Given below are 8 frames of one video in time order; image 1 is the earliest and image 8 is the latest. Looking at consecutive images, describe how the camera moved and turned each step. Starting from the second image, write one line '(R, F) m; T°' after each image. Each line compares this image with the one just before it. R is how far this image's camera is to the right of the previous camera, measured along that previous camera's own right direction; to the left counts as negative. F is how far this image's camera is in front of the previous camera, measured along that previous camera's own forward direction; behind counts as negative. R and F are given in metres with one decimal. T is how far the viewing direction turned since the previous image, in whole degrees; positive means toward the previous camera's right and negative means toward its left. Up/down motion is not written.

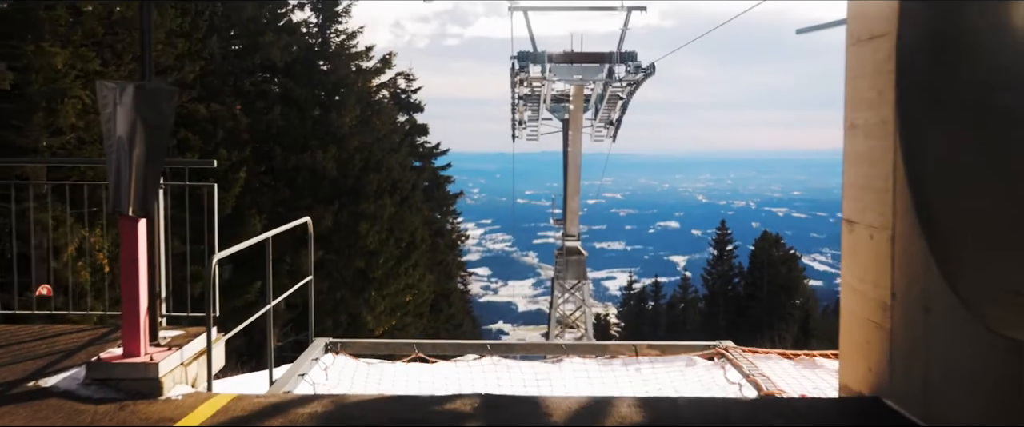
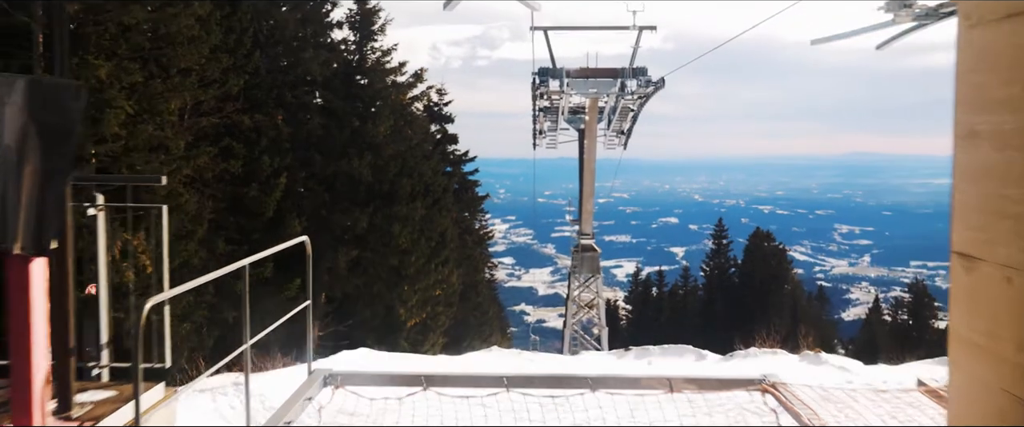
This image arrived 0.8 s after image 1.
(0.0, -1.0) m; -1°
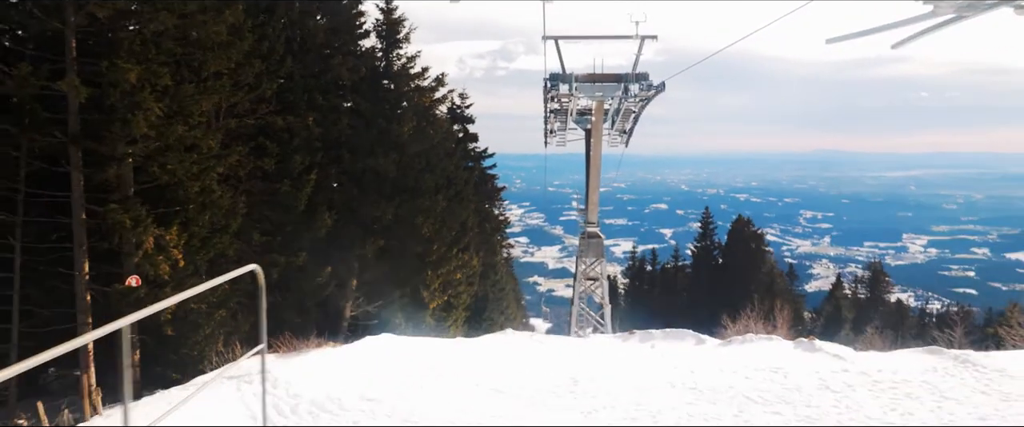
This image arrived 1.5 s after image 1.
(0.0, -1.2) m; -1°
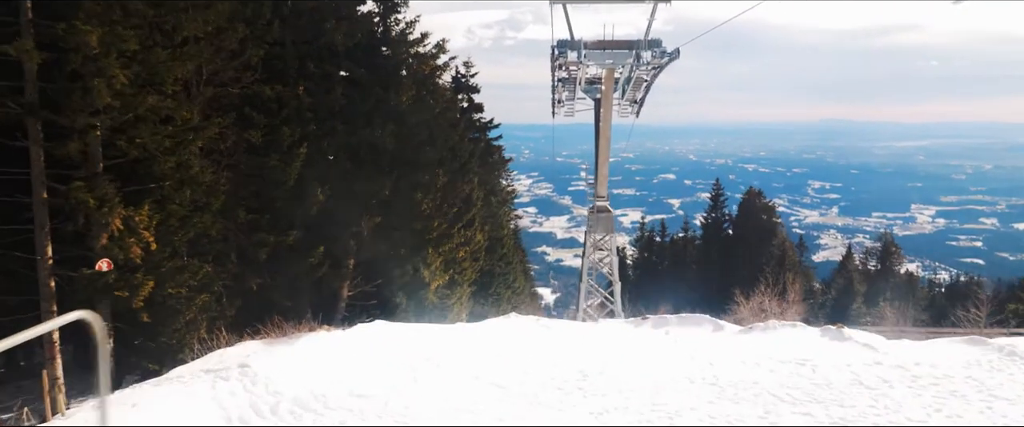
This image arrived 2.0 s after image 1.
(0.0, +0.8) m; 0°
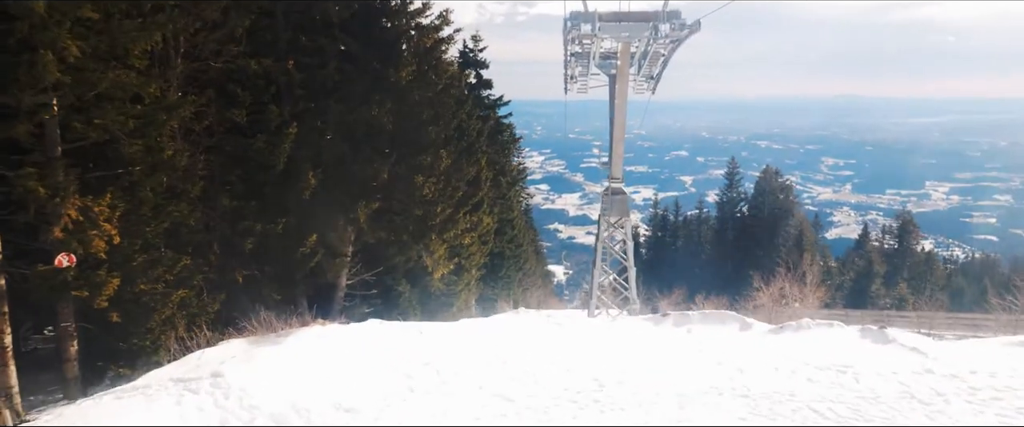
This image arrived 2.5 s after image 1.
(0.0, +0.9) m; -1°
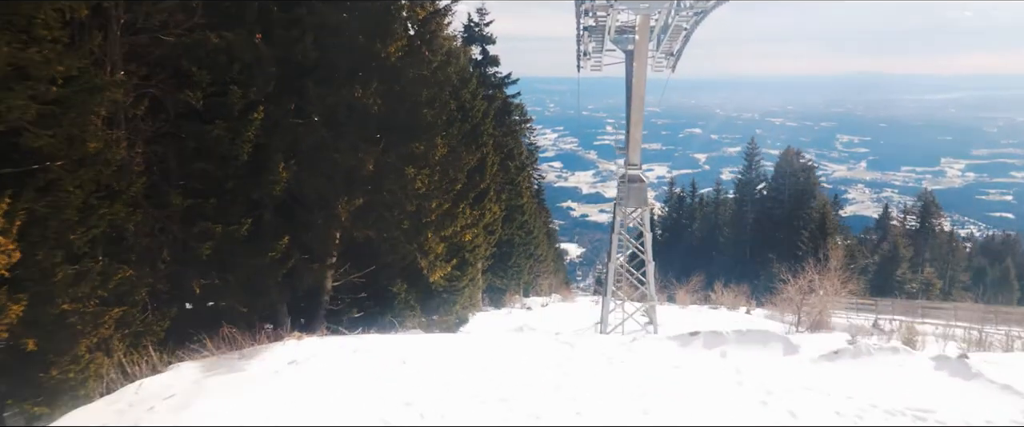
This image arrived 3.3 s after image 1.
(+0.1, +1.5) m; -1°
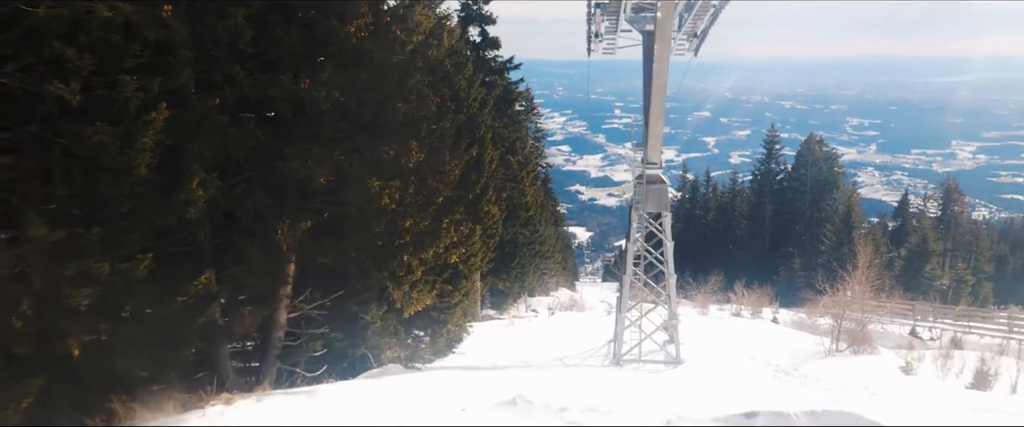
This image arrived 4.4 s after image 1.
(+0.1, +2.2) m; 0°
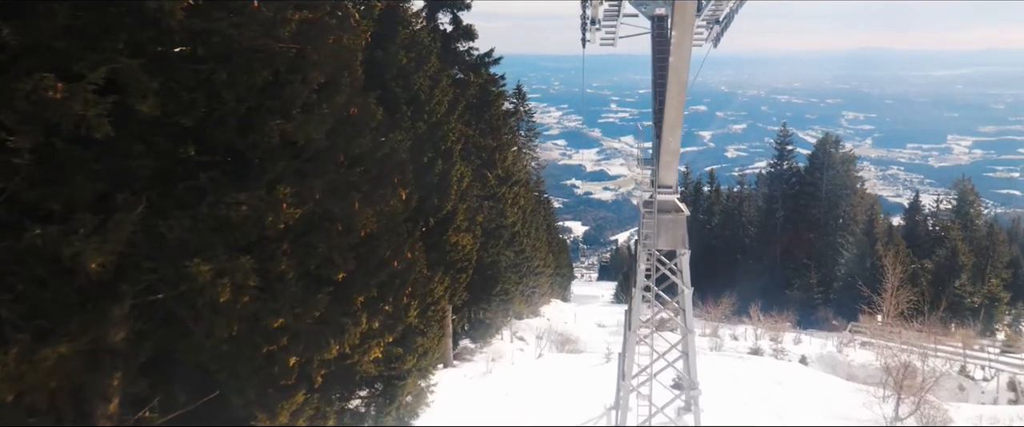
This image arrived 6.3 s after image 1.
(+0.2, +3.4) m; 0°
